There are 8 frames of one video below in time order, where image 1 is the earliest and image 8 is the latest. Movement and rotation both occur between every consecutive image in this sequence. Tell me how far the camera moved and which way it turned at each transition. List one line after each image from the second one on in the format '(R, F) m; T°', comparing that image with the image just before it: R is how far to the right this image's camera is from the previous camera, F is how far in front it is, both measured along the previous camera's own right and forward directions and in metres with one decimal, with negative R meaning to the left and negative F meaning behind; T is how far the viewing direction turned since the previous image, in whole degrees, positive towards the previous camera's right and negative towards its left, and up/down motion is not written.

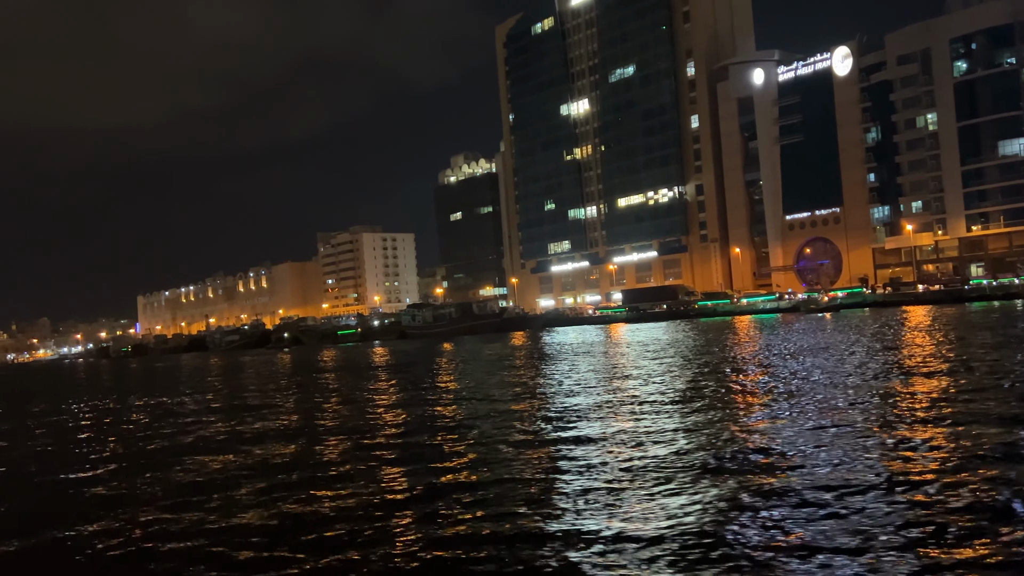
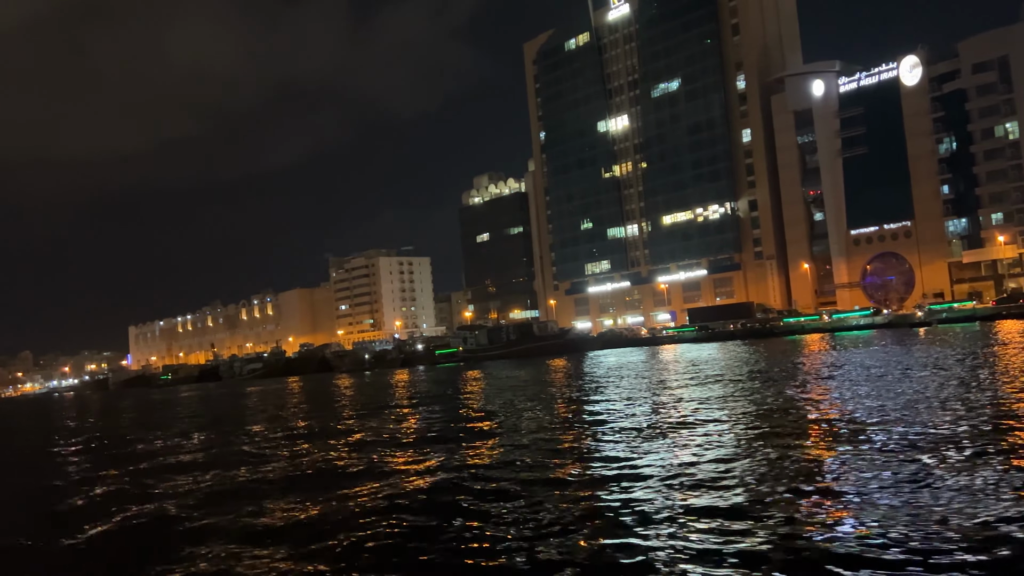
(-7.6, +3.9) m; +1°
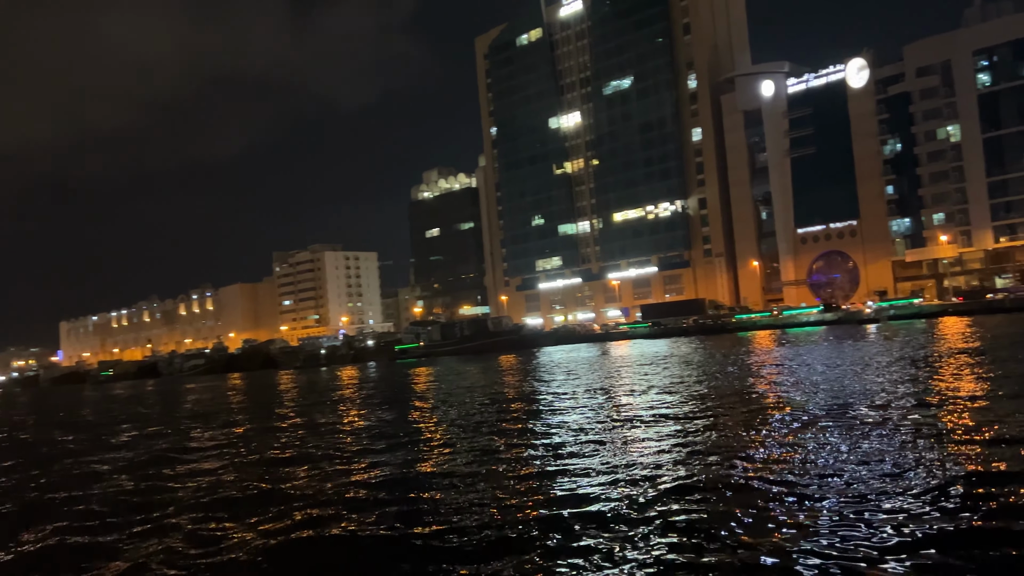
(-0.9, +0.9) m; +4°
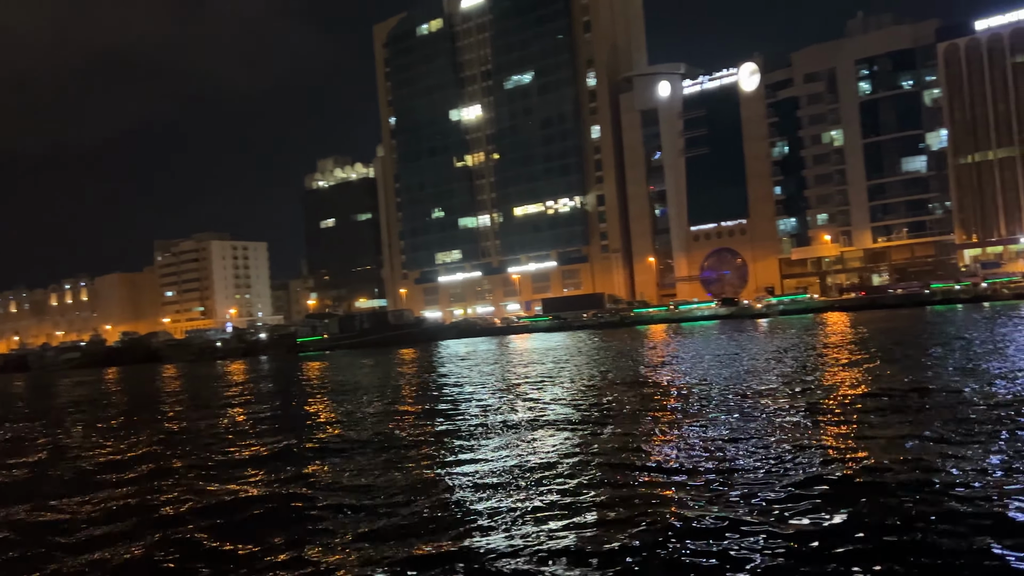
(-0.9, +0.8) m; +8°
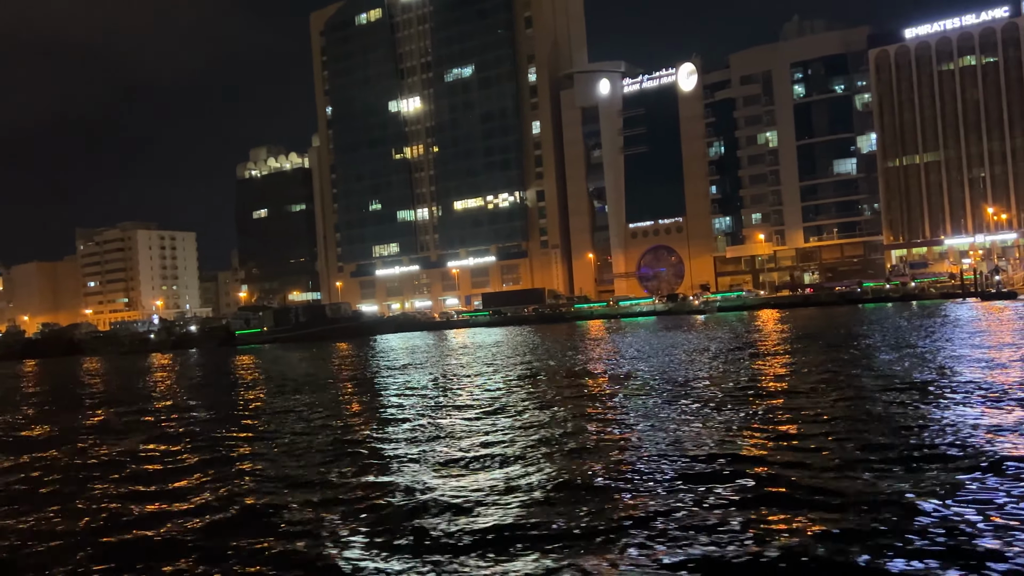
(-0.6, +0.4) m; +5°
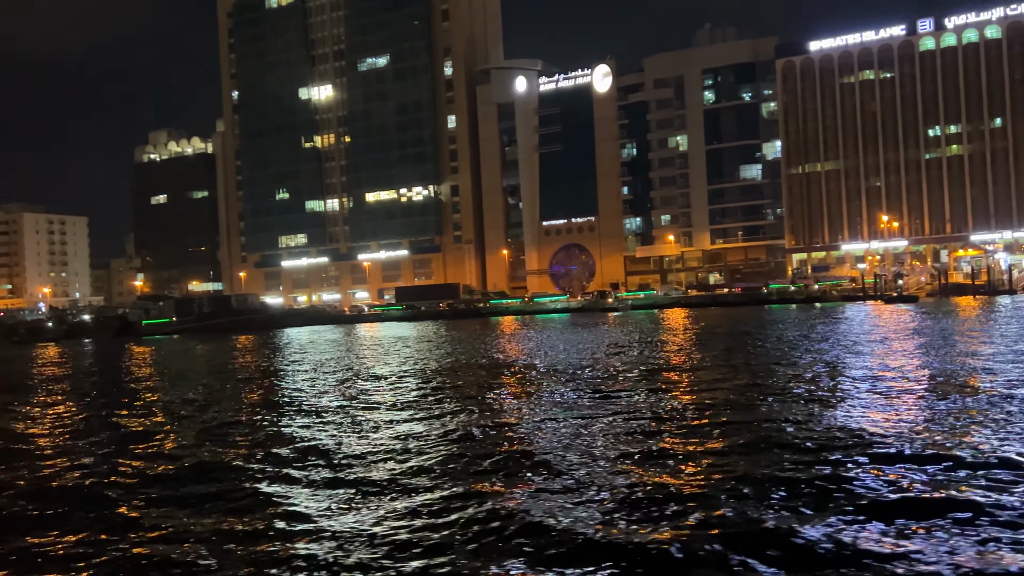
(-0.5, +0.2) m; +7°
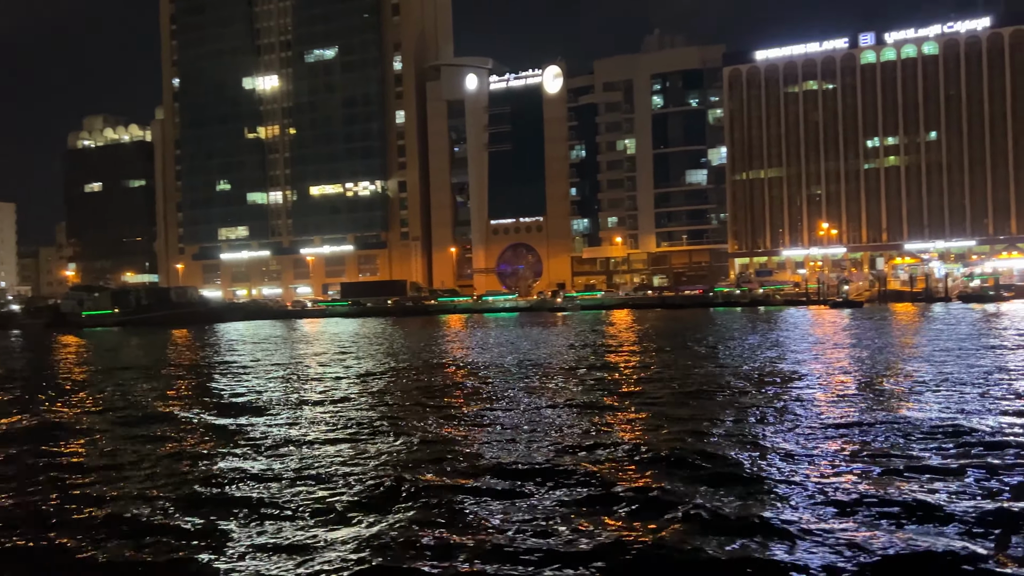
(-0.2, +0.1) m; +4°
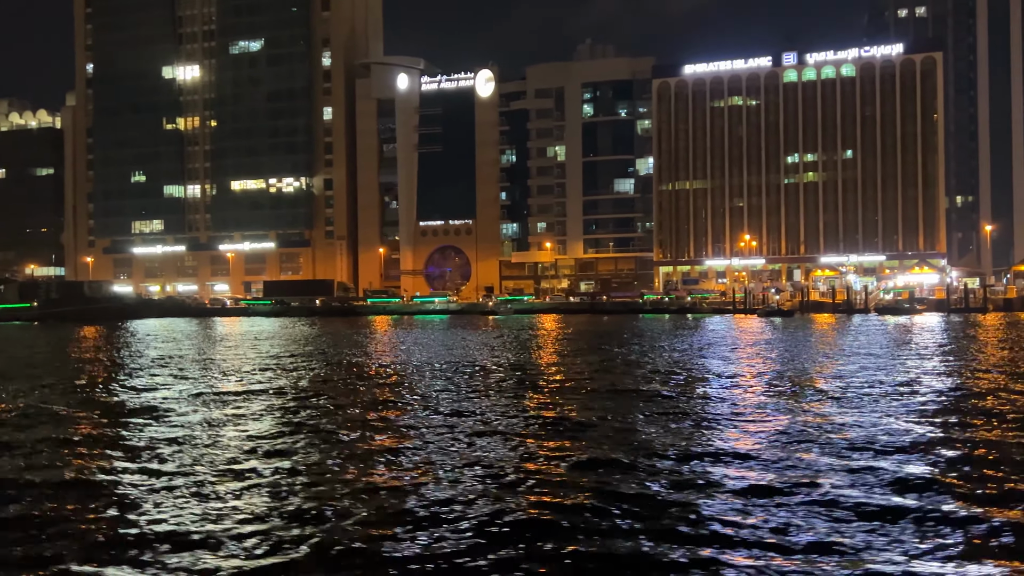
(-0.4, 0.0) m; +6°
